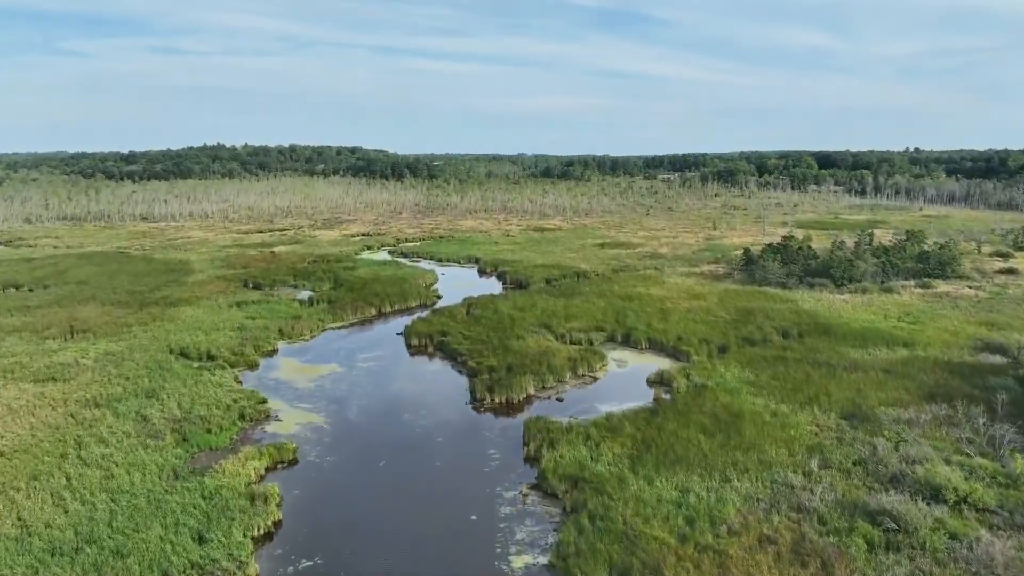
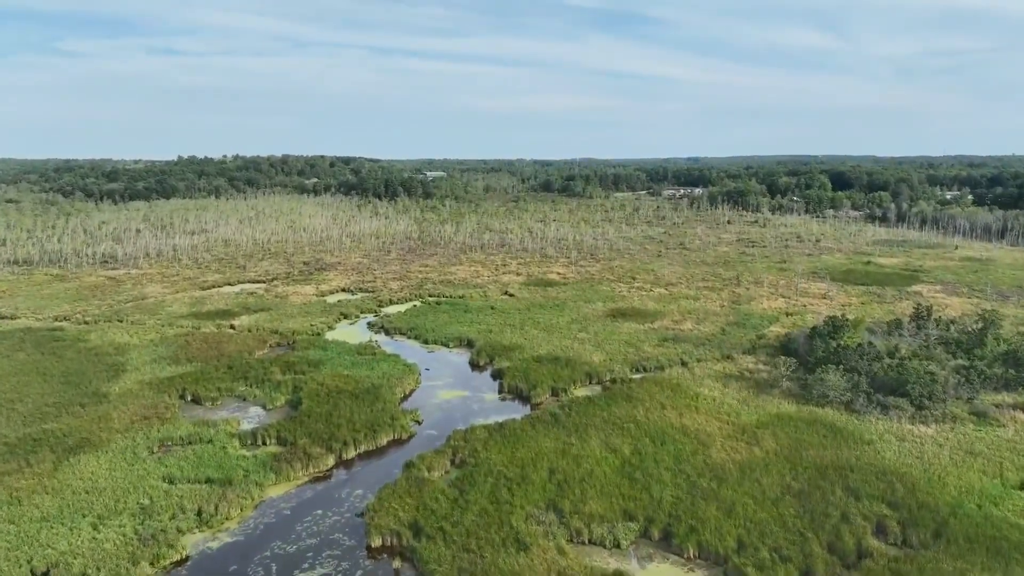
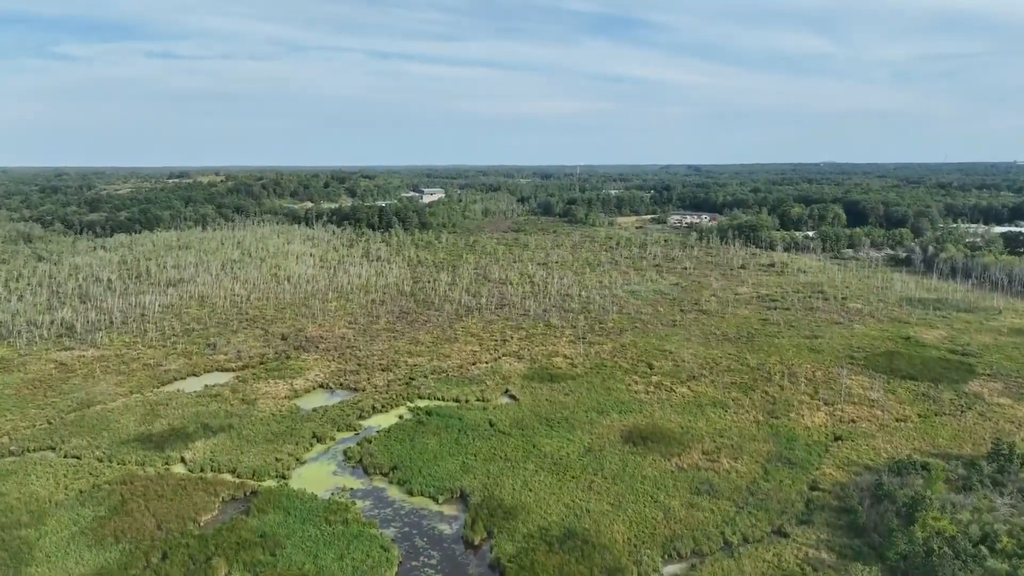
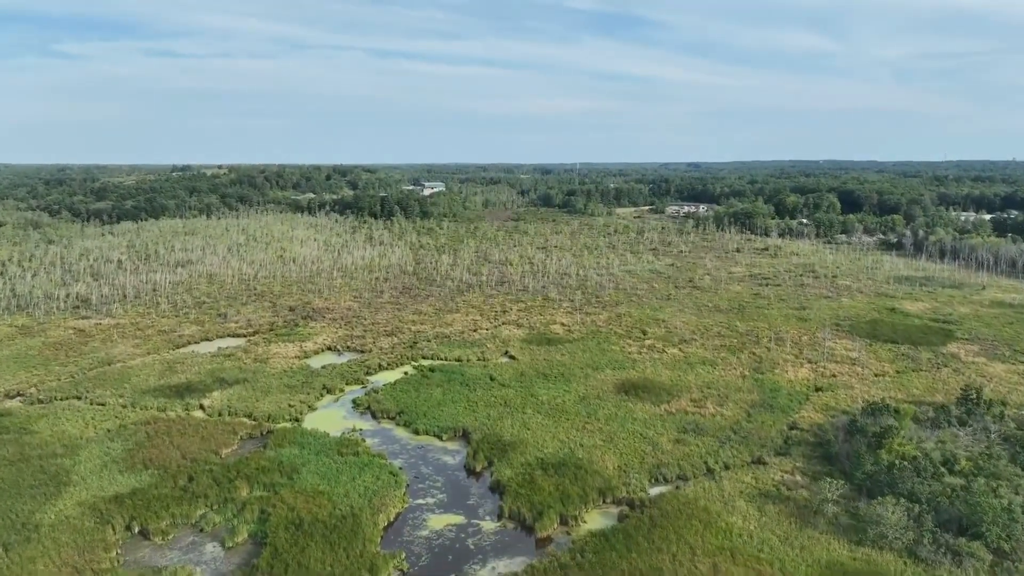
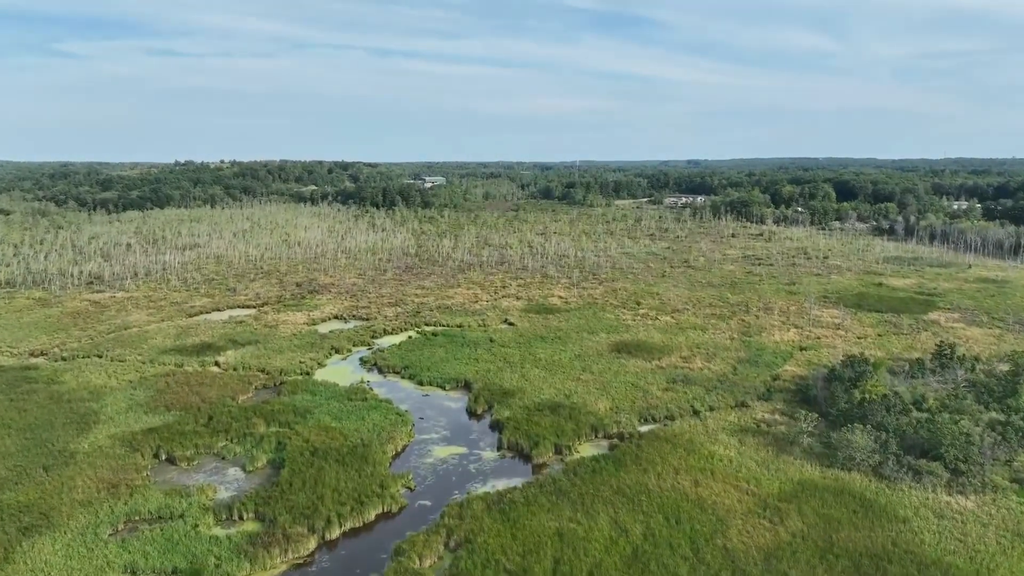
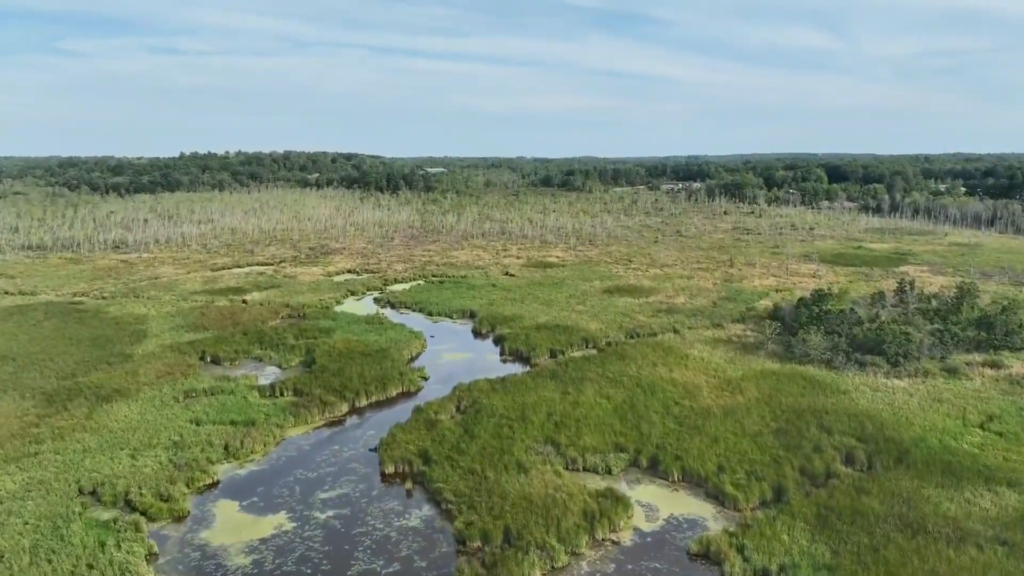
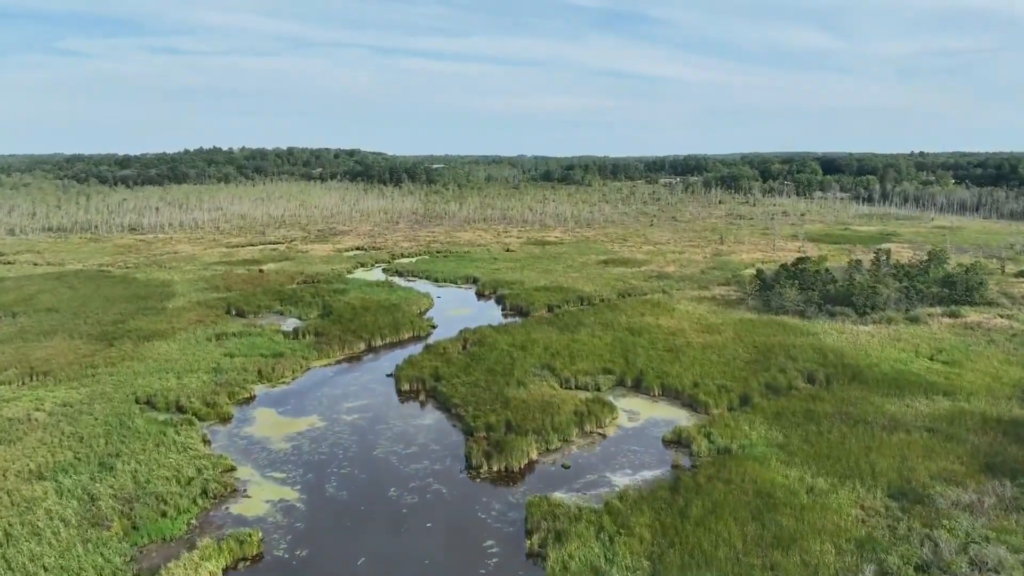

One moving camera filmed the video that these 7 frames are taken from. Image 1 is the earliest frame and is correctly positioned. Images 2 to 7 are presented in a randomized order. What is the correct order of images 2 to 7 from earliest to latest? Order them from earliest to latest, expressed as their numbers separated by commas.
7, 6, 2, 5, 4, 3
